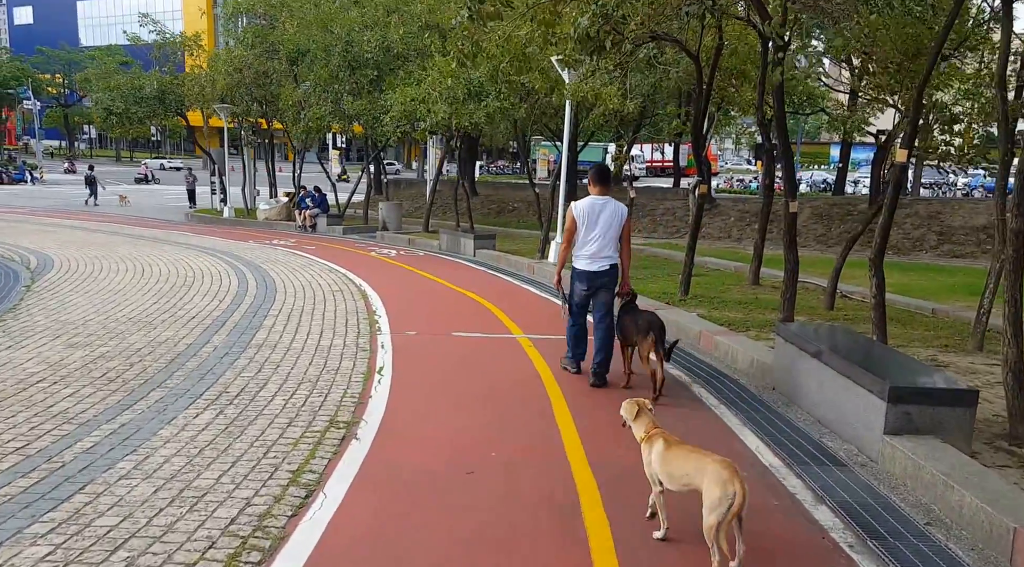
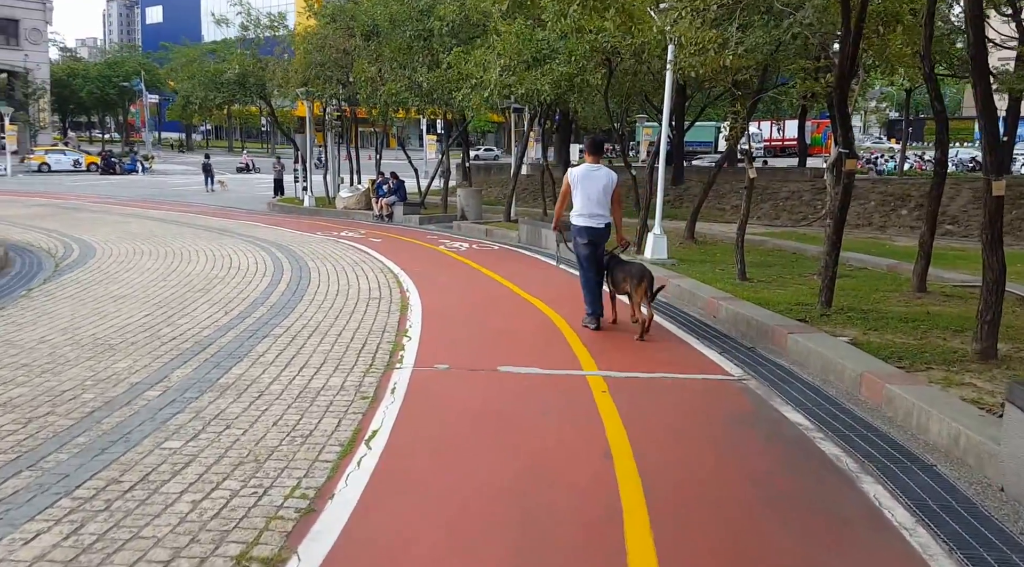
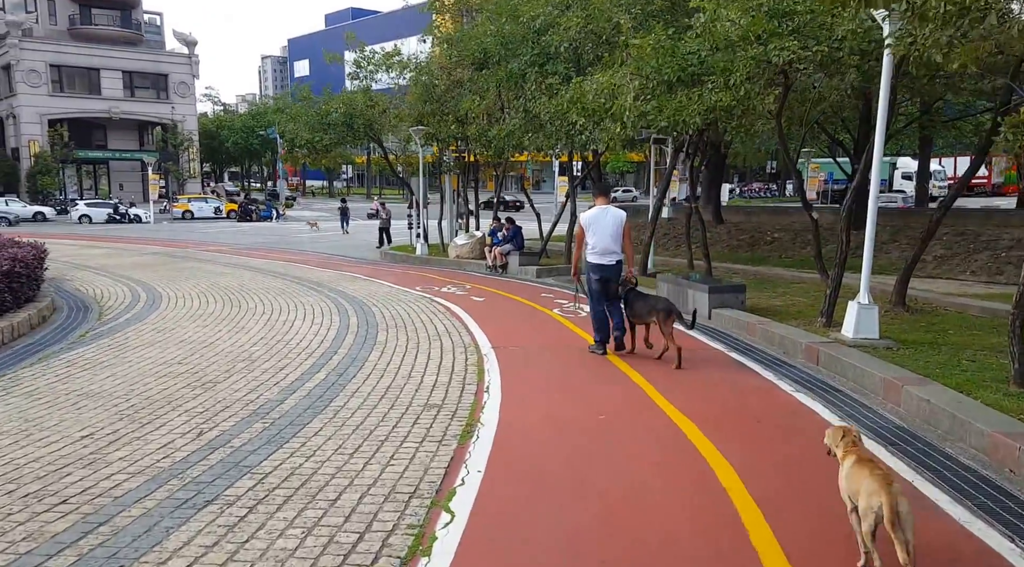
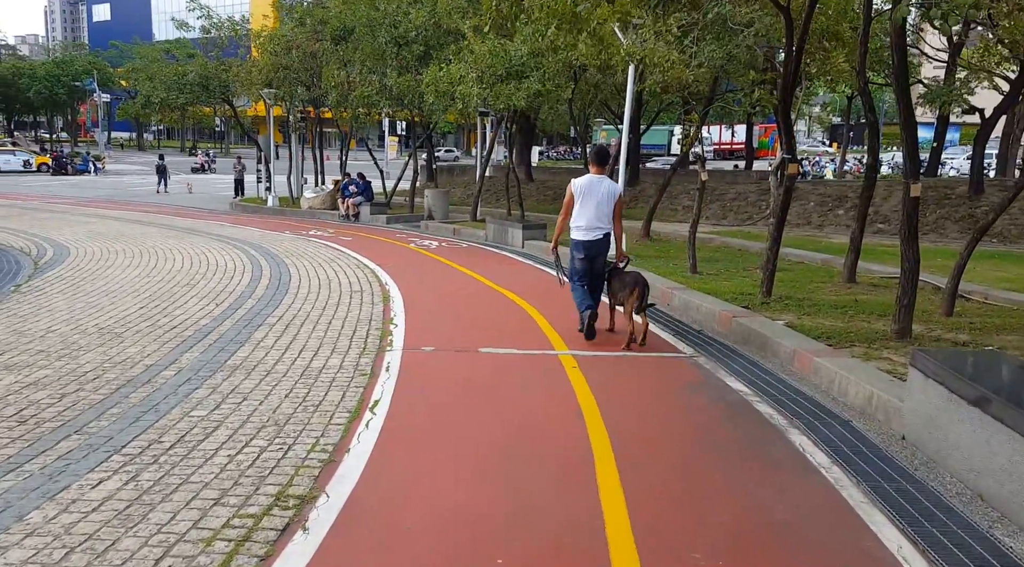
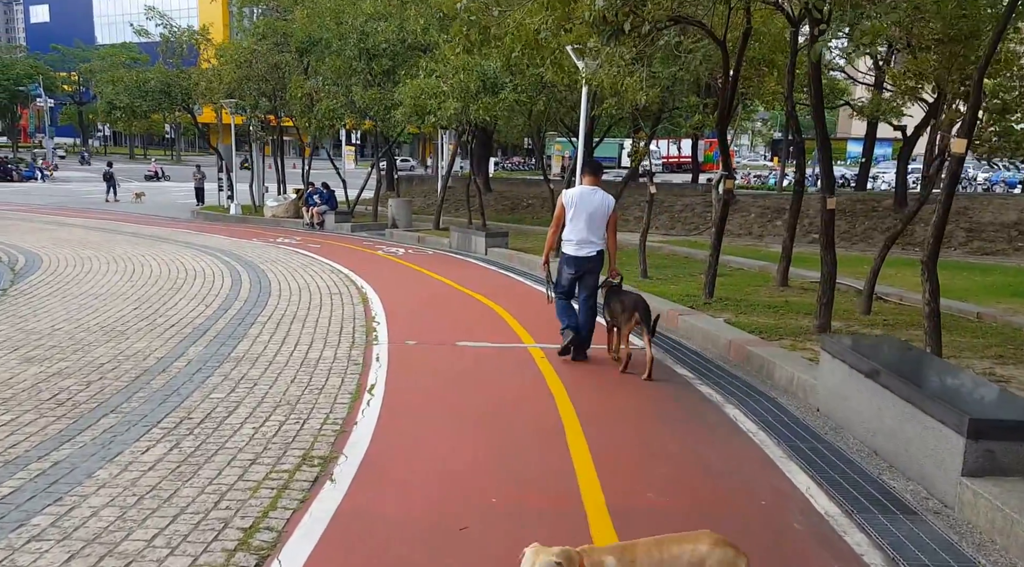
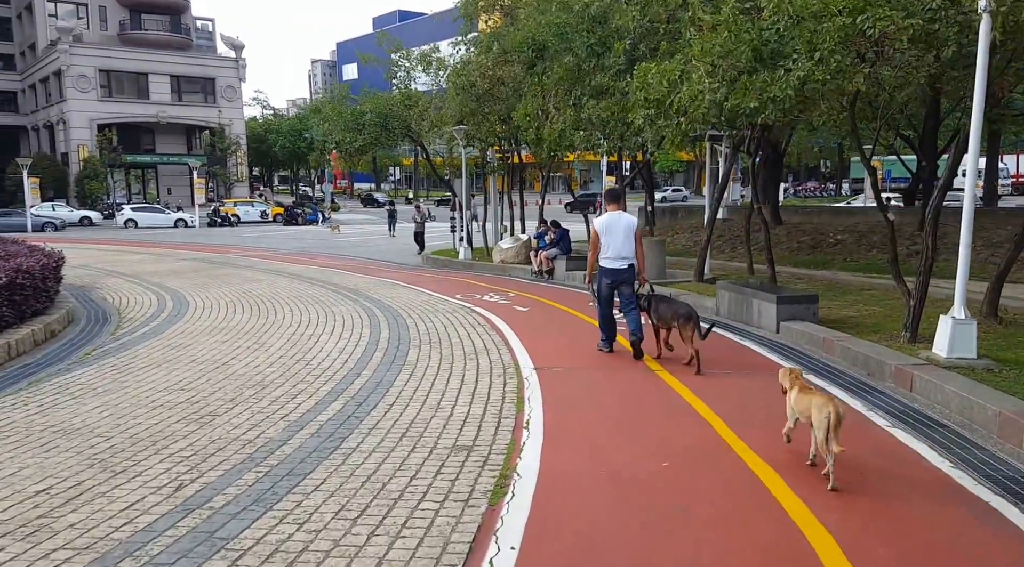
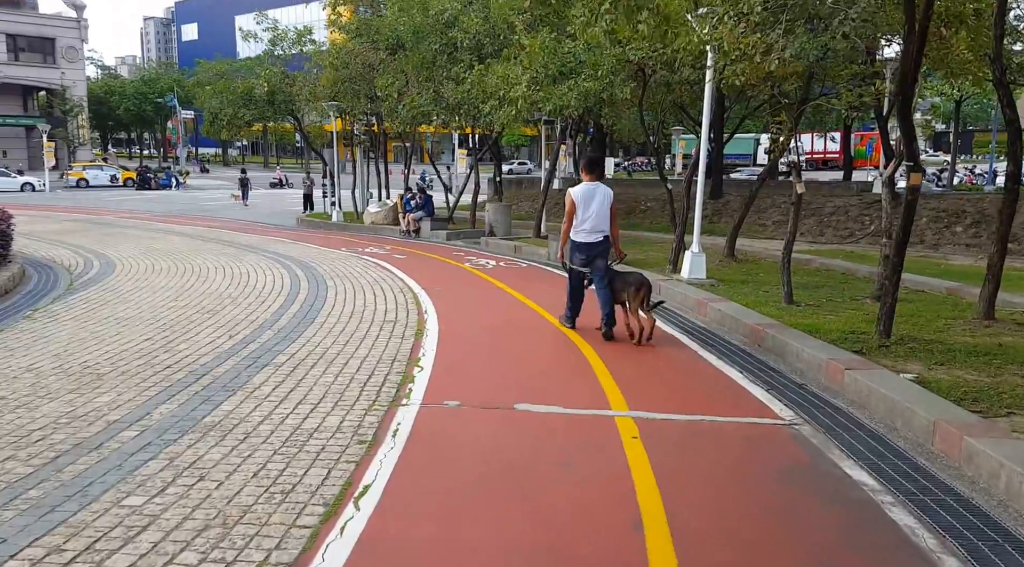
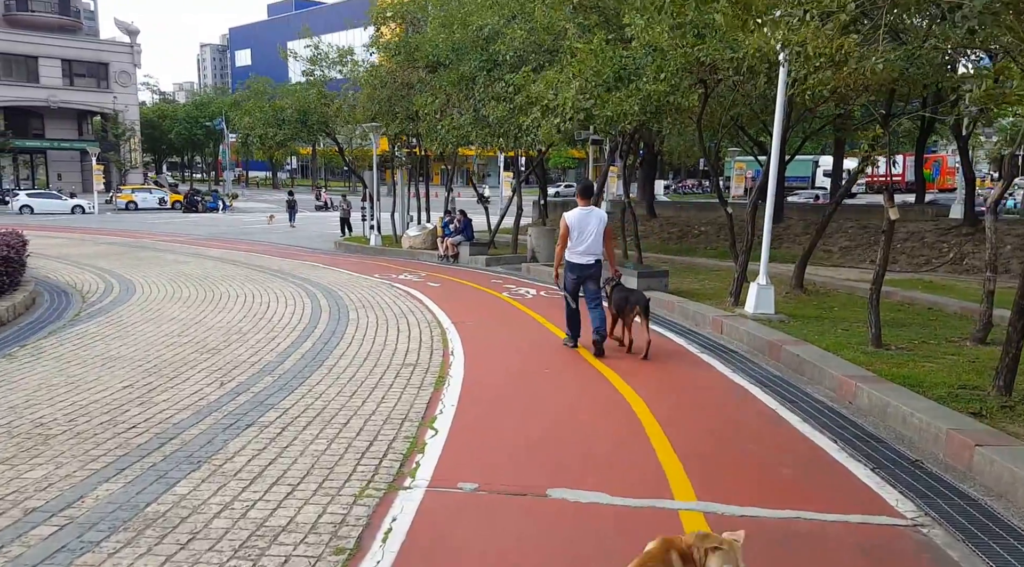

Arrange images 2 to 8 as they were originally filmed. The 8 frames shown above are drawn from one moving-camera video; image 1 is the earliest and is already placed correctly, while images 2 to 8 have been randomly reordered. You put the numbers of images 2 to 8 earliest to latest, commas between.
5, 4, 2, 7, 8, 3, 6
